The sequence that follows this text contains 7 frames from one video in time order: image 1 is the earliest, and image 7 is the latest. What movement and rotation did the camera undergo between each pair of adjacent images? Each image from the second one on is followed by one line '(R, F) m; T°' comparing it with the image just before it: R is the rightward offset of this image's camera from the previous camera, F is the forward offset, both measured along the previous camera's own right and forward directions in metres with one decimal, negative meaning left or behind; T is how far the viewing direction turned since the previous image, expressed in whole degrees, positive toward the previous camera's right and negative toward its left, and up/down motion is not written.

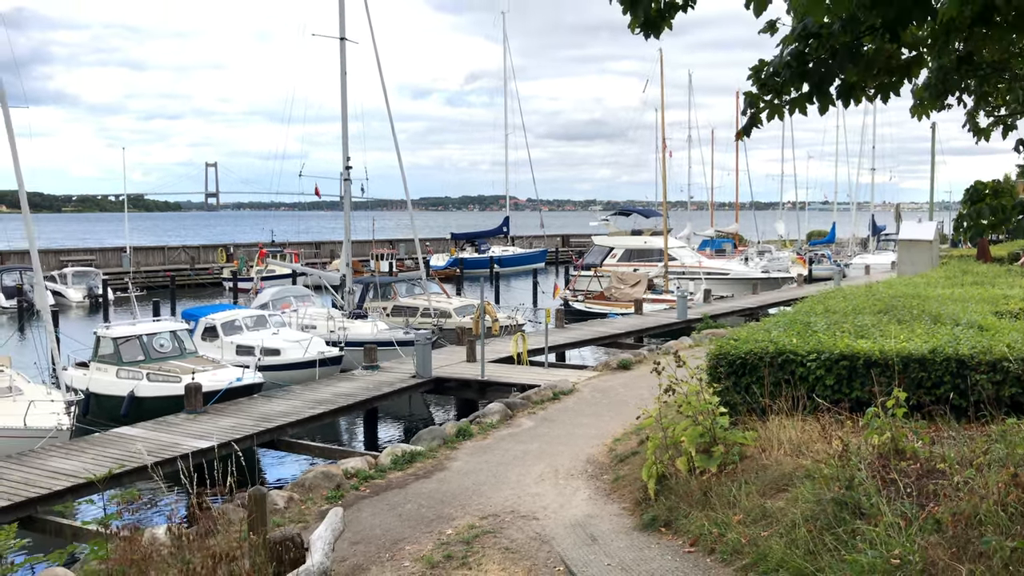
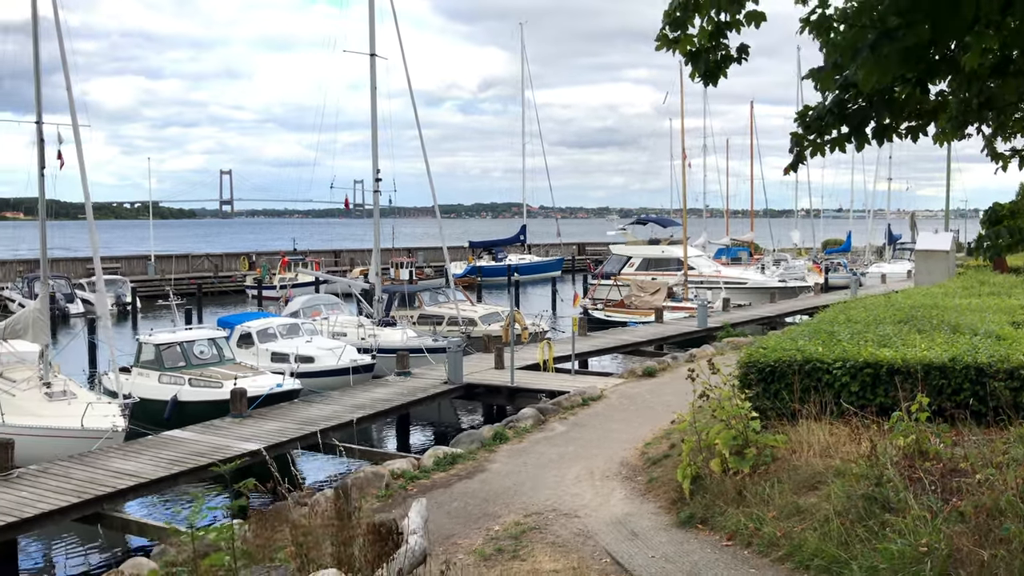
(-0.3, -0.5) m; -1°
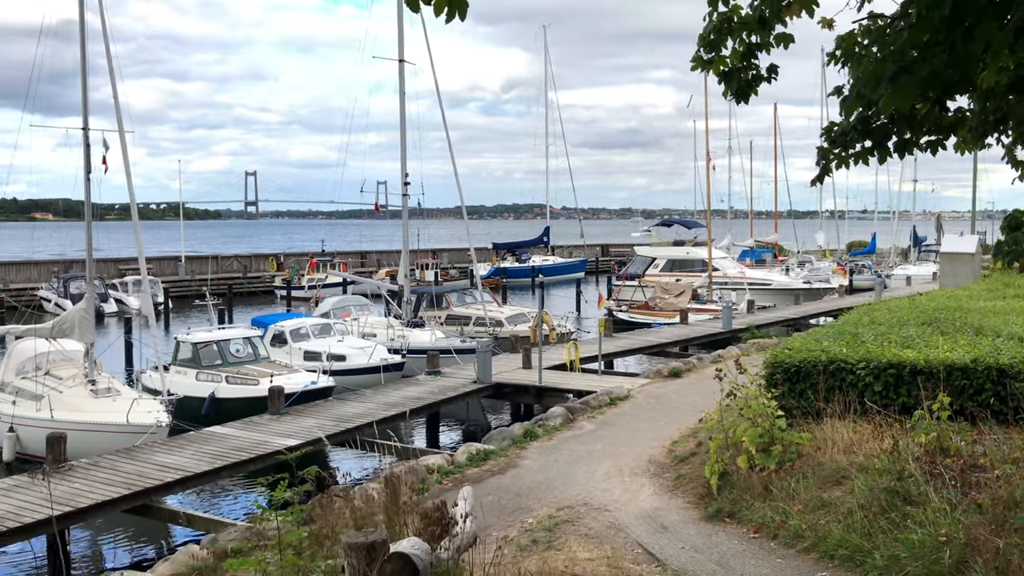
(-0.1, -0.3) m; -1°
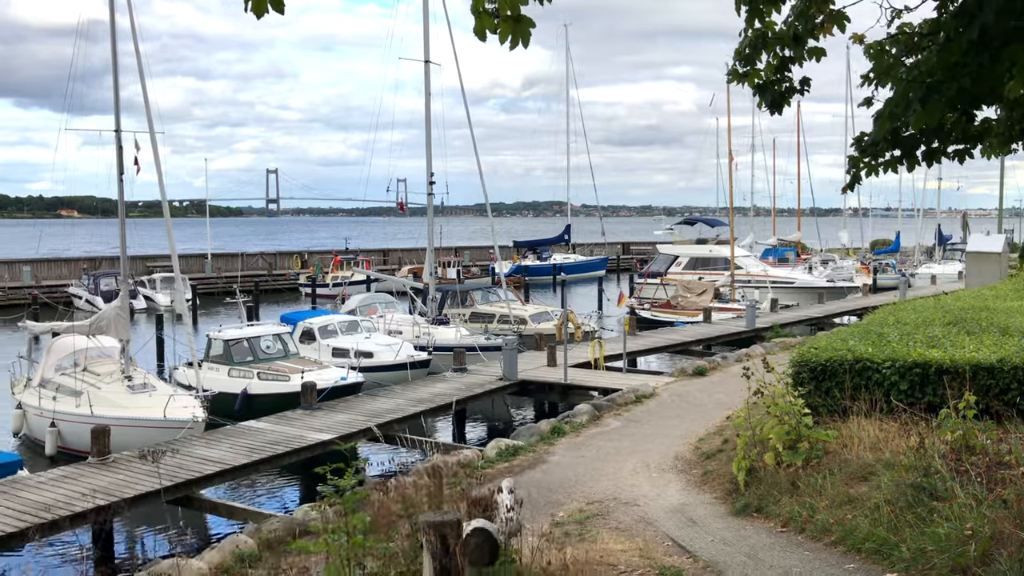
(-0.1, -0.2) m; -1°
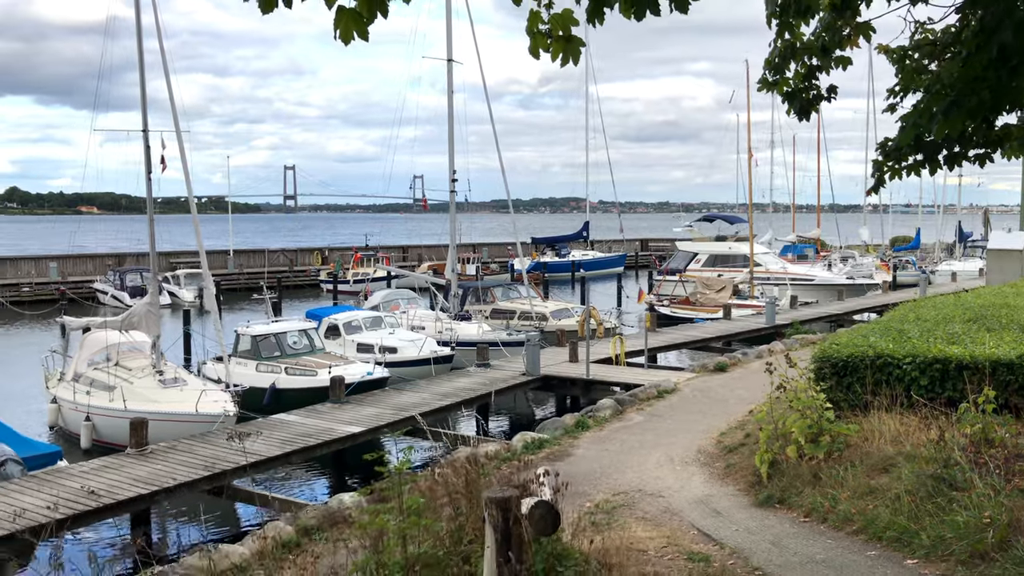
(-0.1, -0.2) m; -1°
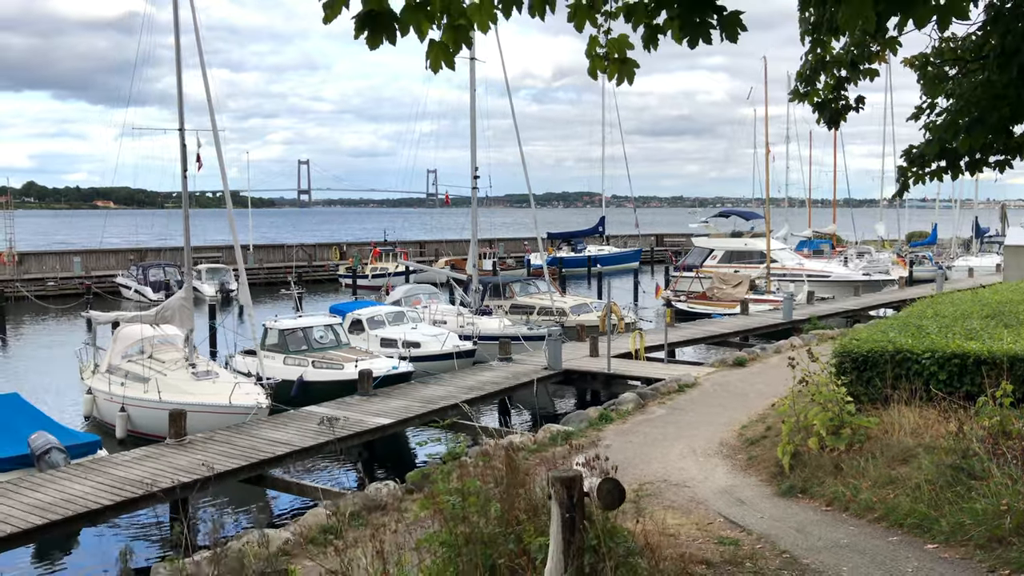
(-0.2, -0.3) m; -1°
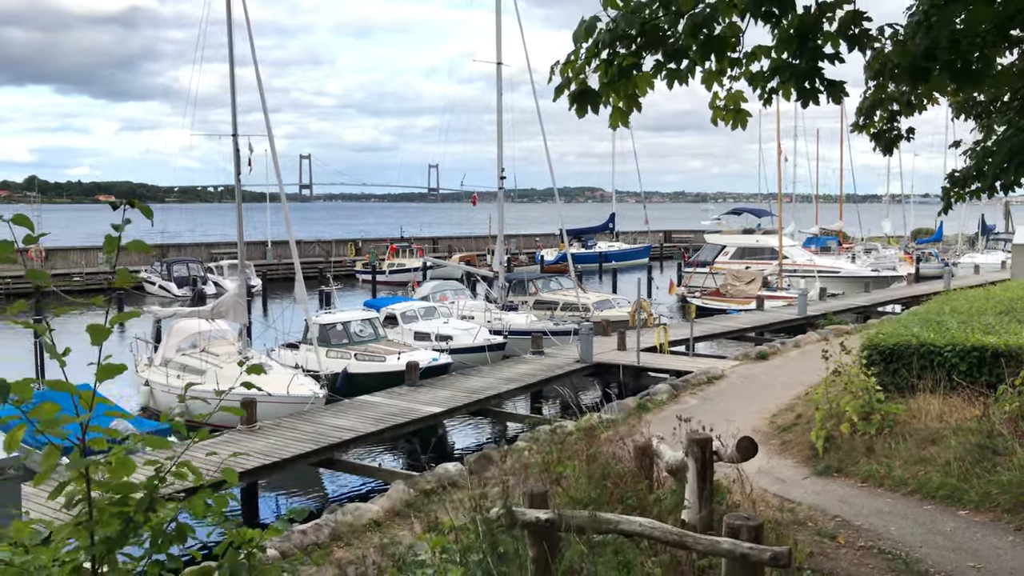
(-0.6, -0.8) m; 0°
